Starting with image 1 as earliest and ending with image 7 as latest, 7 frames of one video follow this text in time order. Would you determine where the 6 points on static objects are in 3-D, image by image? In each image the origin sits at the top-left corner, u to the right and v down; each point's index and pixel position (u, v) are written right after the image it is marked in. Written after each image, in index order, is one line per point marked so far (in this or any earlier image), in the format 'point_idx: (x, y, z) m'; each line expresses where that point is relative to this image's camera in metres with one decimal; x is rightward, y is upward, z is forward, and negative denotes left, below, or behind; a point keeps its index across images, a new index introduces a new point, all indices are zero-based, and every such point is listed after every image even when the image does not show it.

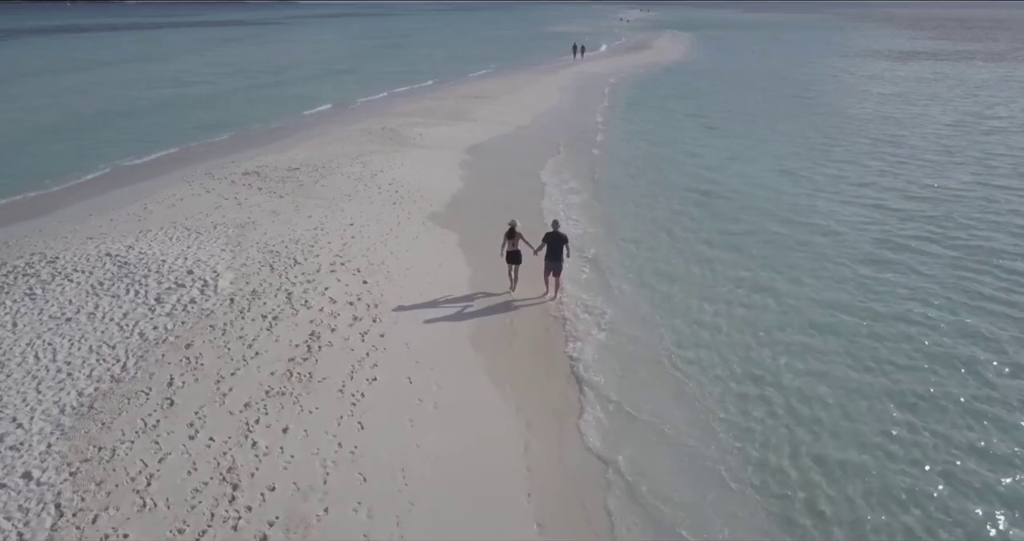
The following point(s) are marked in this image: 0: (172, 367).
0: (-4.1, -1.2, +8.9) m
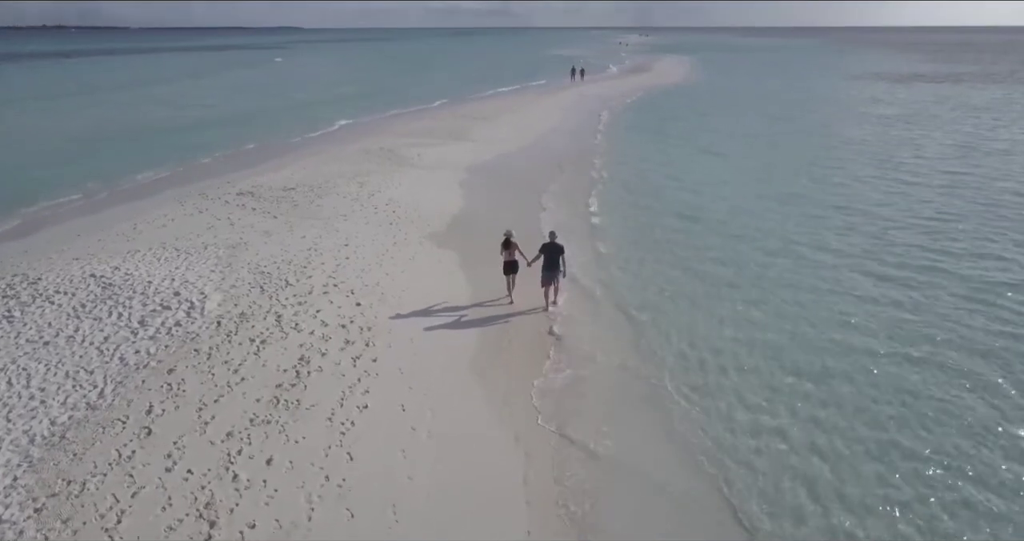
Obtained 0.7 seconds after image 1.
0: (-4.1, -1.4, +8.4) m
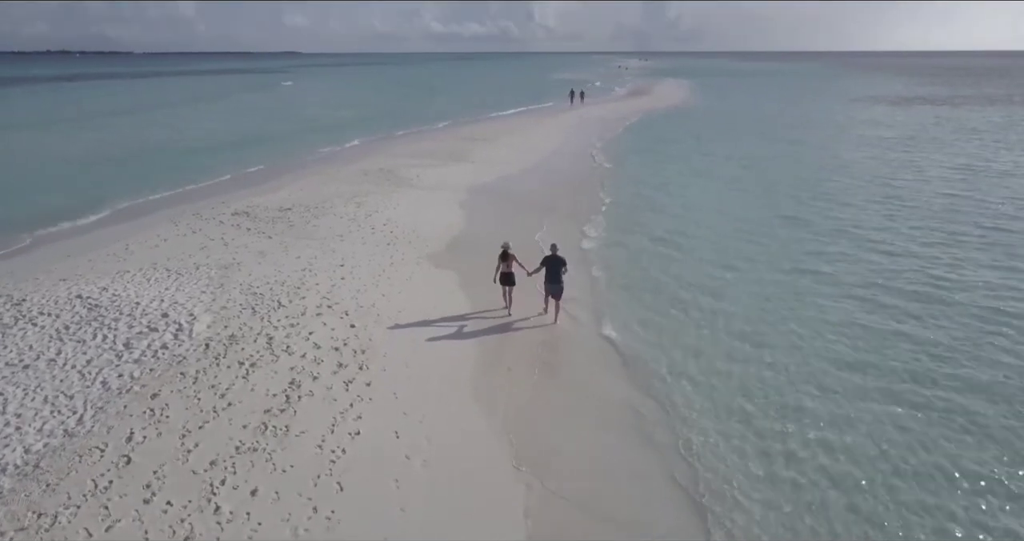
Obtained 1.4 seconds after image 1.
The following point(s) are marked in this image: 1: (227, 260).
0: (-4.1, -1.6, +8.0) m
1: (-5.4, +0.2, +13.9) m
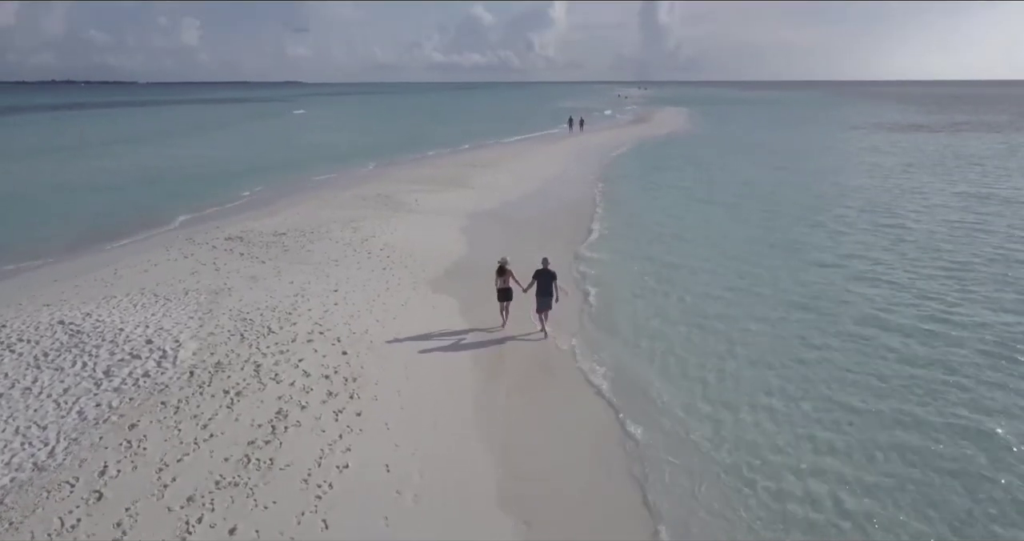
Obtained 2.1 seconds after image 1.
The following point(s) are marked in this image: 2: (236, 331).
0: (-4.2, -1.9, +7.6) m
1: (-5.4, -0.3, +13.5) m
2: (-4.1, -0.9, +11.0) m
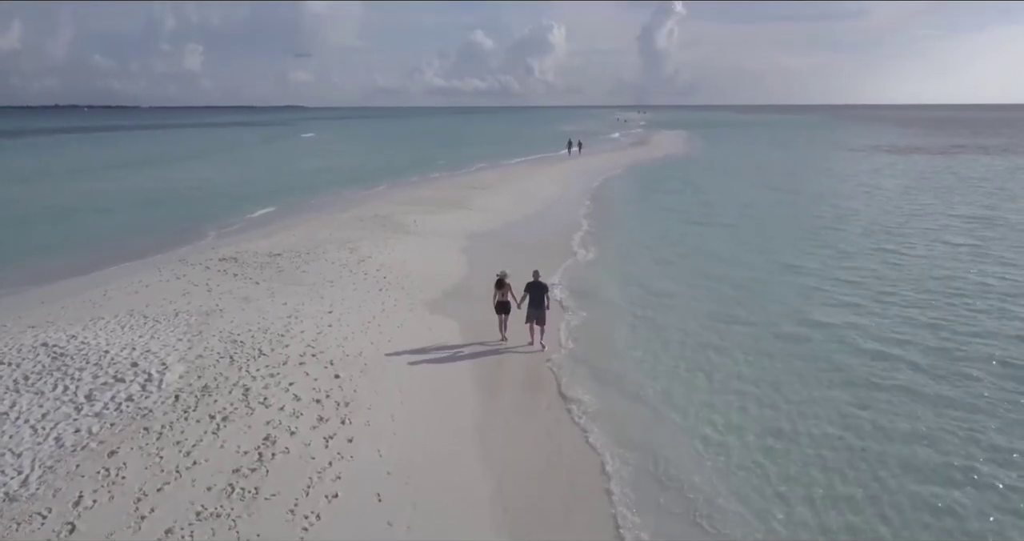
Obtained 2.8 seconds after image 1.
0: (-4.2, -2.1, +7.2) m
1: (-5.4, -0.6, +13.2) m
2: (-4.1, -1.2, +10.6) m
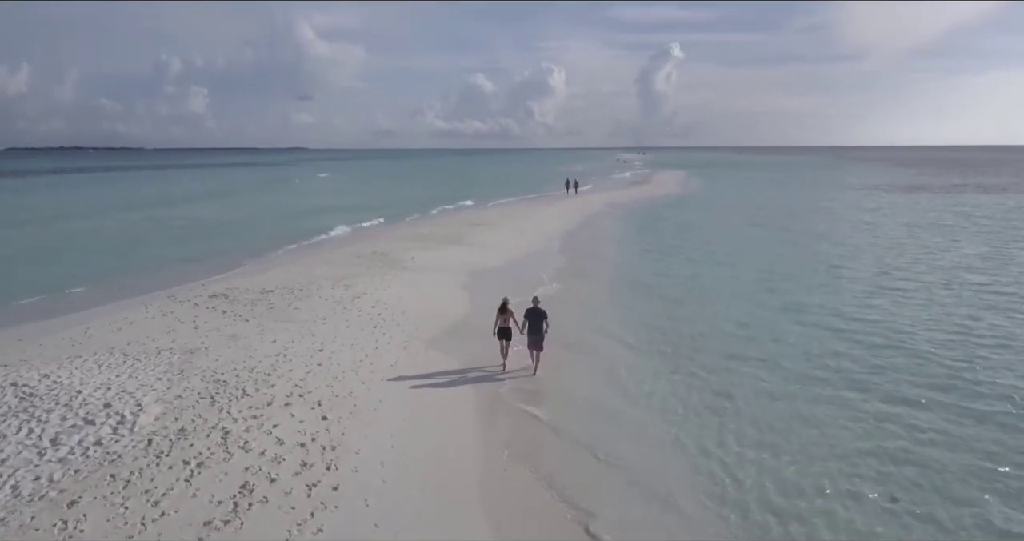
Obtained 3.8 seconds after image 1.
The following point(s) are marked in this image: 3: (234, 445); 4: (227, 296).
0: (-4.2, -2.4, +6.5) m
1: (-5.4, -1.3, +12.5) m
2: (-4.2, -1.7, +10.0) m
3: (-3.2, -2.0, +8.5) m
4: (-6.4, -0.6, +16.6) m
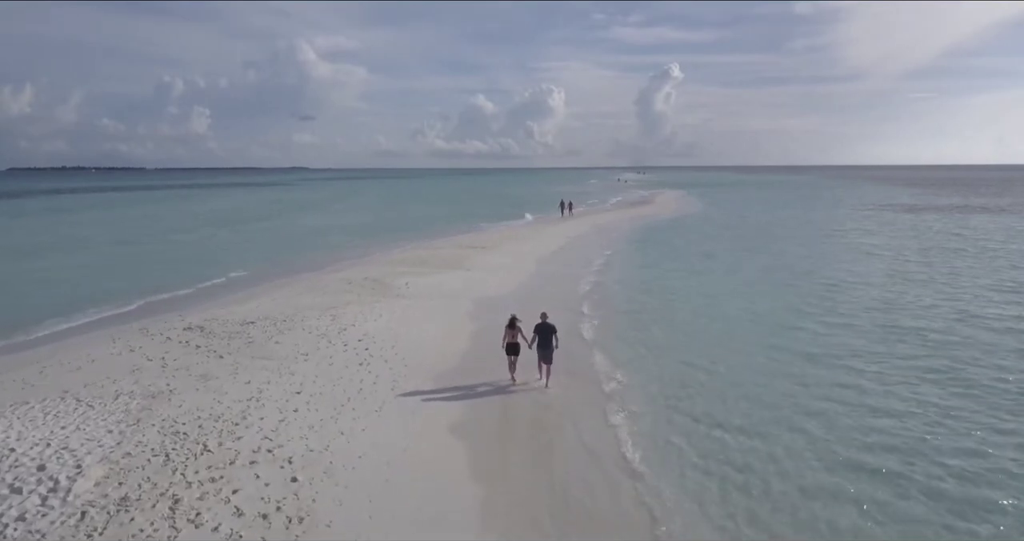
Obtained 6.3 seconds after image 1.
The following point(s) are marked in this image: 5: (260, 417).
0: (-4.2, -2.7, +5.3) m
1: (-5.5, -1.8, +11.3) m
2: (-4.2, -2.1, +8.7) m
3: (-3.2, -2.4, +7.2) m
4: (-6.4, -1.2, +15.4) m
5: (-3.5, -2.0, +10.2) m
